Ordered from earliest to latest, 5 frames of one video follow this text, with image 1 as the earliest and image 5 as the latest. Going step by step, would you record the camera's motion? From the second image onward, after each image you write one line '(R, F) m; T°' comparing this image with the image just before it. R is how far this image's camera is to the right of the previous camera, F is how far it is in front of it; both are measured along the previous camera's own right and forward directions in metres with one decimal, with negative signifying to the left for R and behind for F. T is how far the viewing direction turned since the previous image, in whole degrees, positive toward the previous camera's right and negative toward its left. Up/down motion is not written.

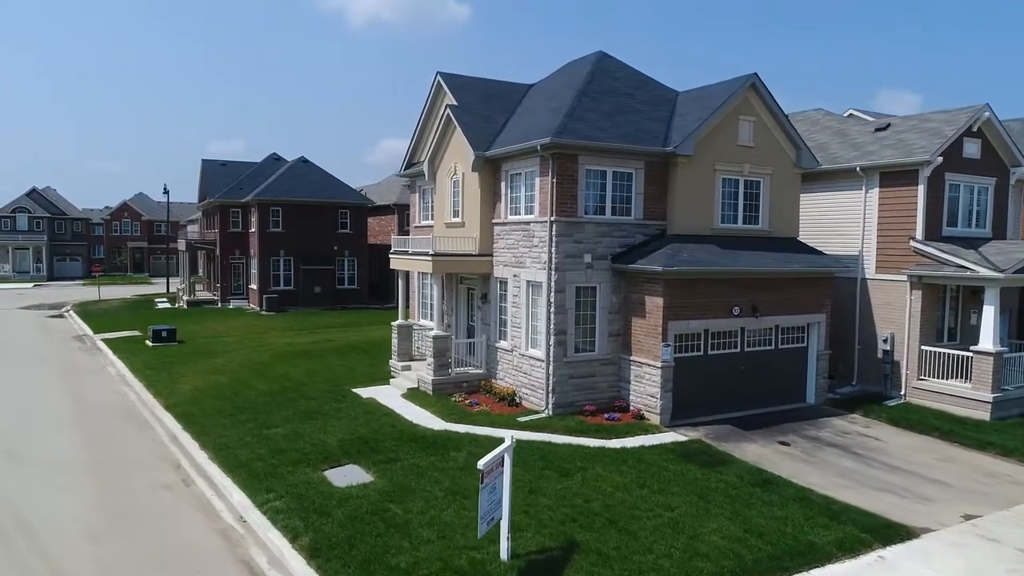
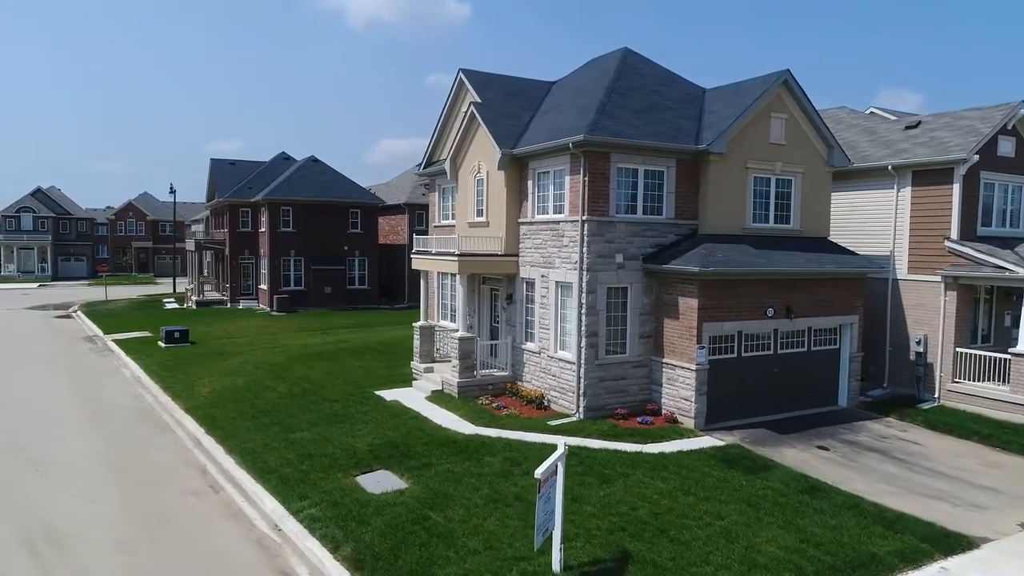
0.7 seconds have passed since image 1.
(-0.7, +0.4) m; 0°
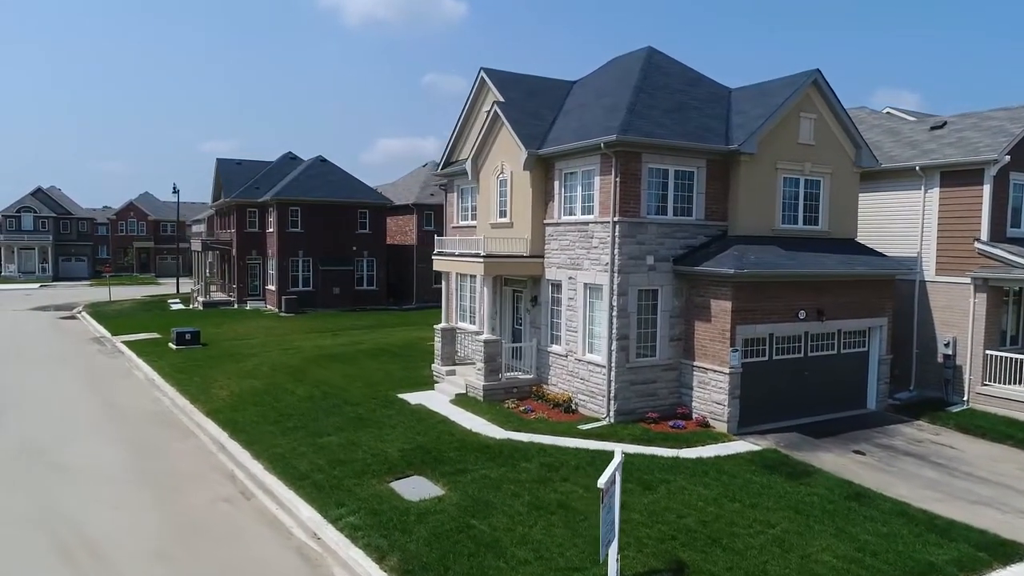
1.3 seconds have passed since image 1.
(-0.7, +0.2) m; 0°
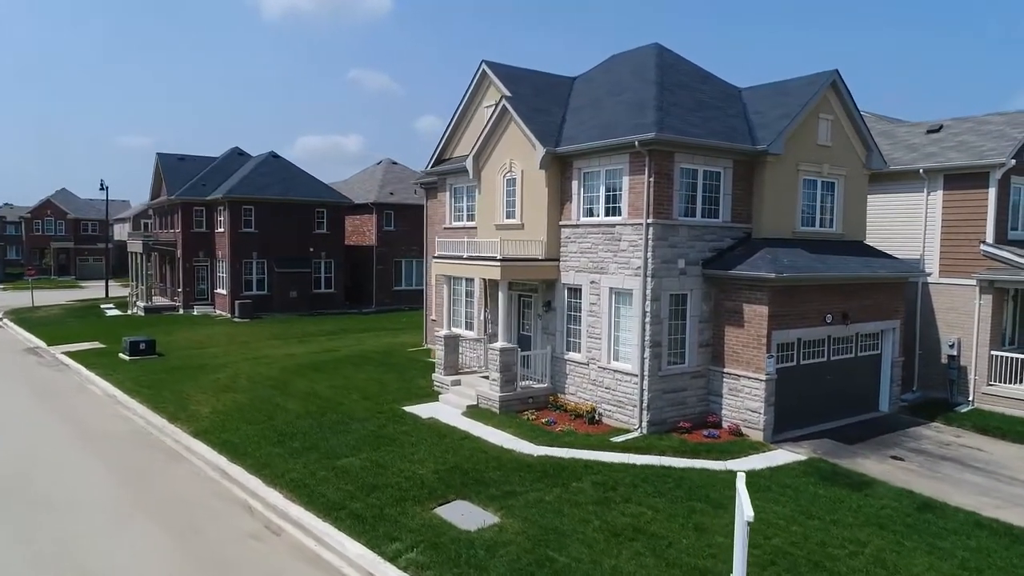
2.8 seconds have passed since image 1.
(-2.2, +1.1) m; +6°
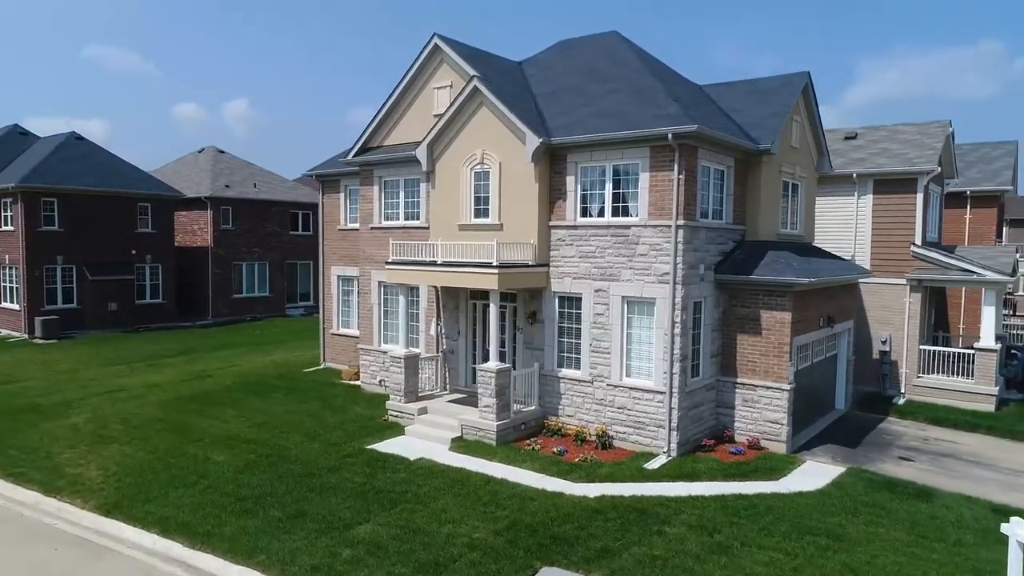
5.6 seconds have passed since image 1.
(-4.3, +3.0) m; +17°
